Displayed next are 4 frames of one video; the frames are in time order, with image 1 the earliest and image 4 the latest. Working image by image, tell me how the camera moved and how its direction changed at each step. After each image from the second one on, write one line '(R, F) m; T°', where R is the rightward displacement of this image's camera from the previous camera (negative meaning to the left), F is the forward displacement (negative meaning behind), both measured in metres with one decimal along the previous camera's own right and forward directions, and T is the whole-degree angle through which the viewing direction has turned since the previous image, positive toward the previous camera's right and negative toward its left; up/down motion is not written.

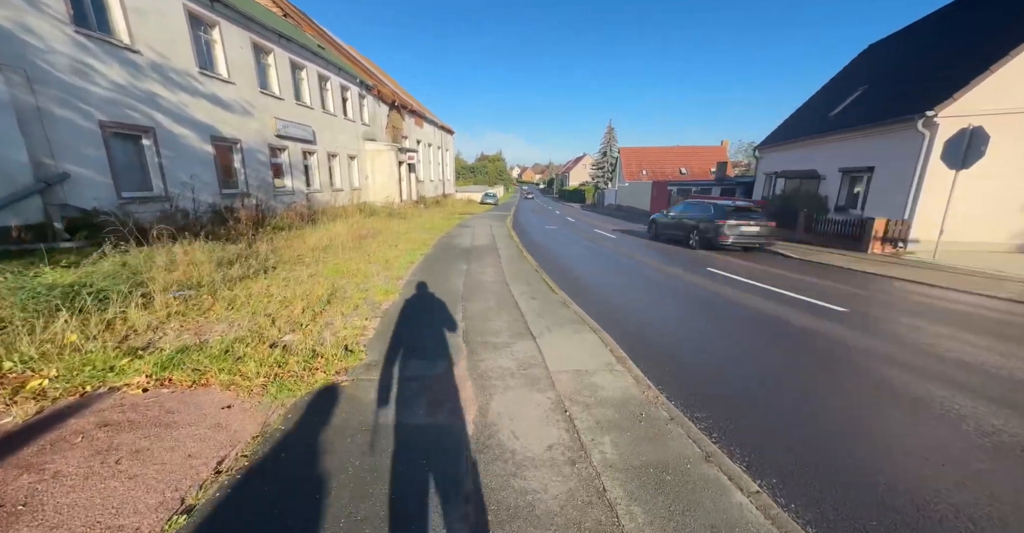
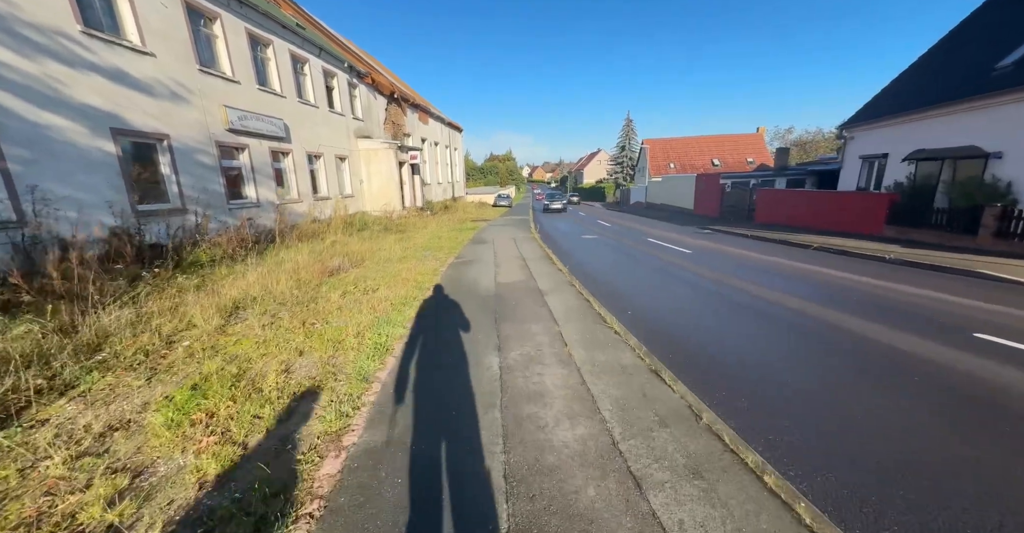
(-0.6, +3.8) m; -2°
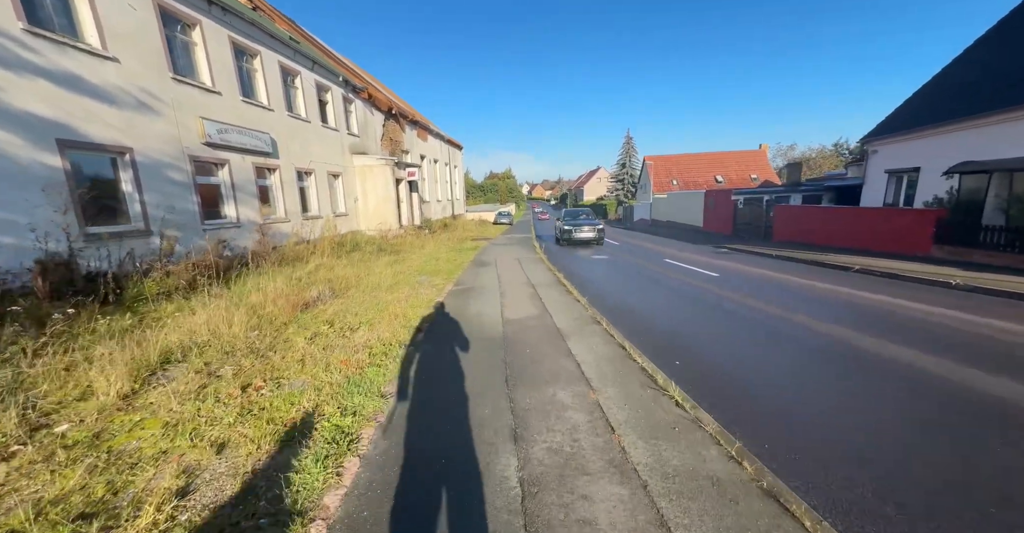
(-0.1, +1.1) m; 0°
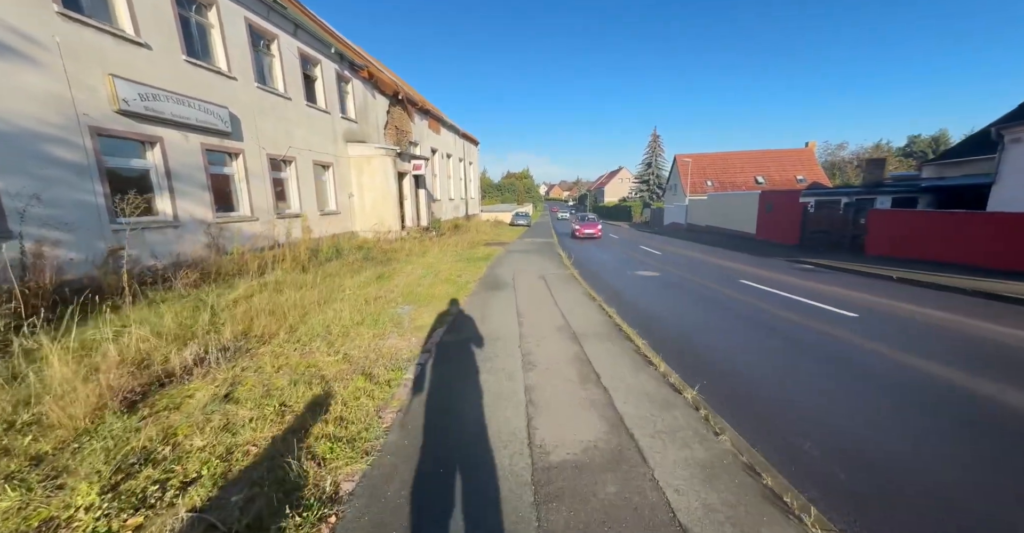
(-0.2, +3.1) m; -2°
